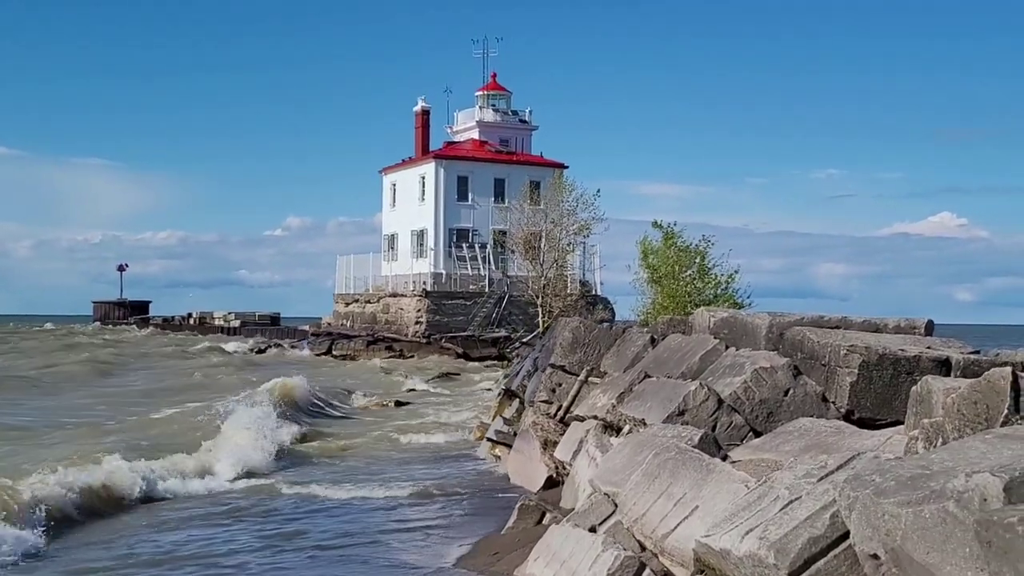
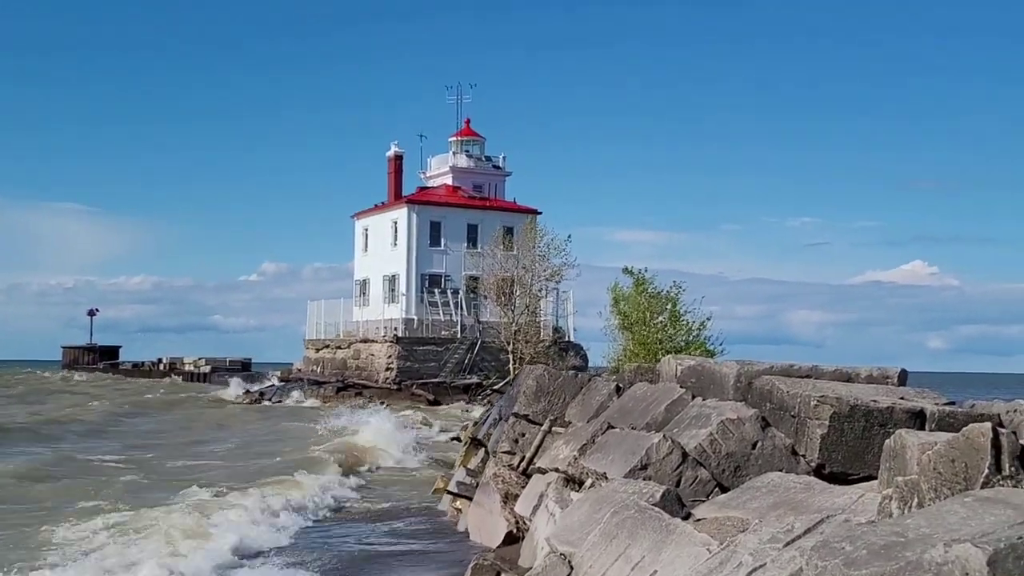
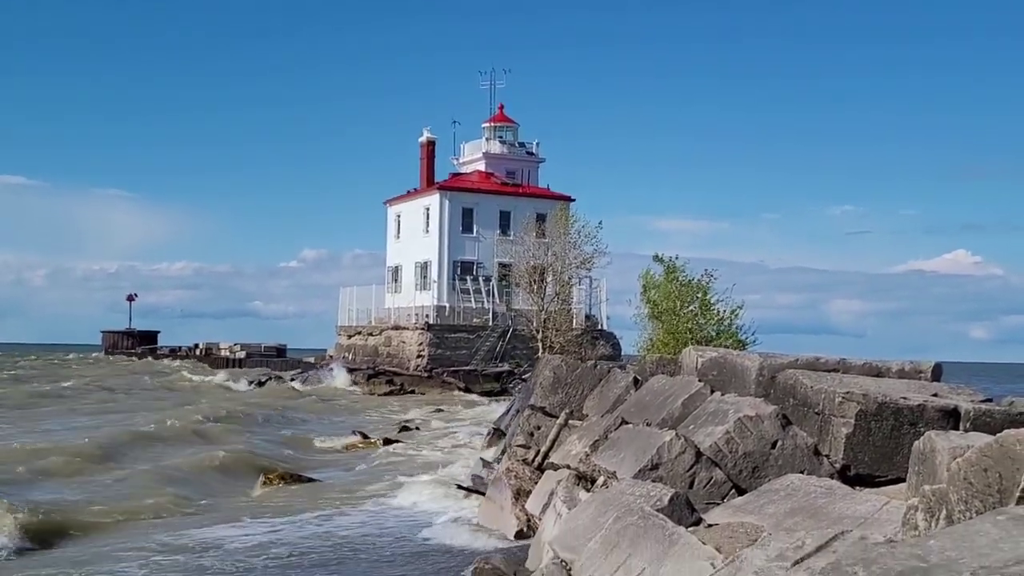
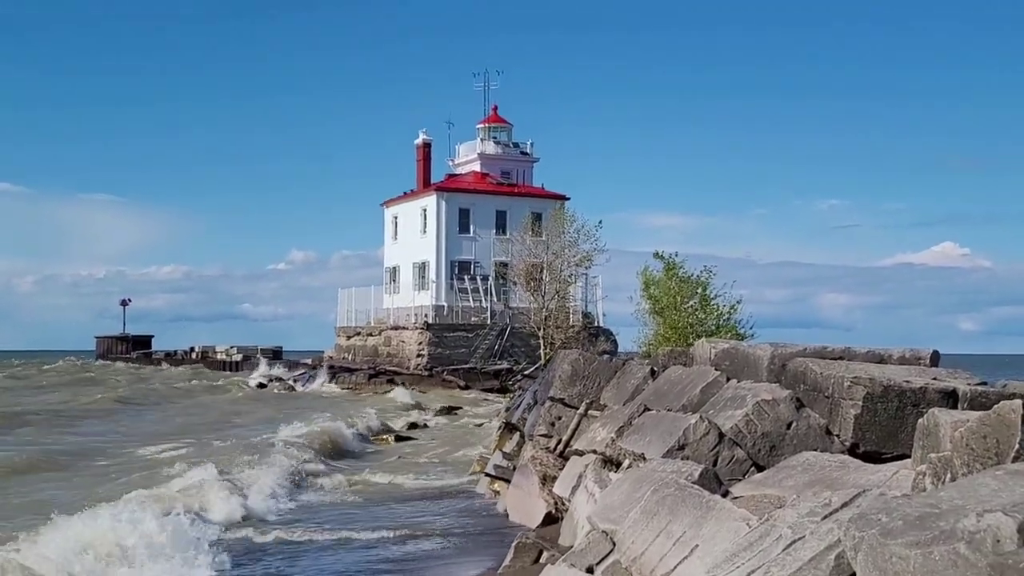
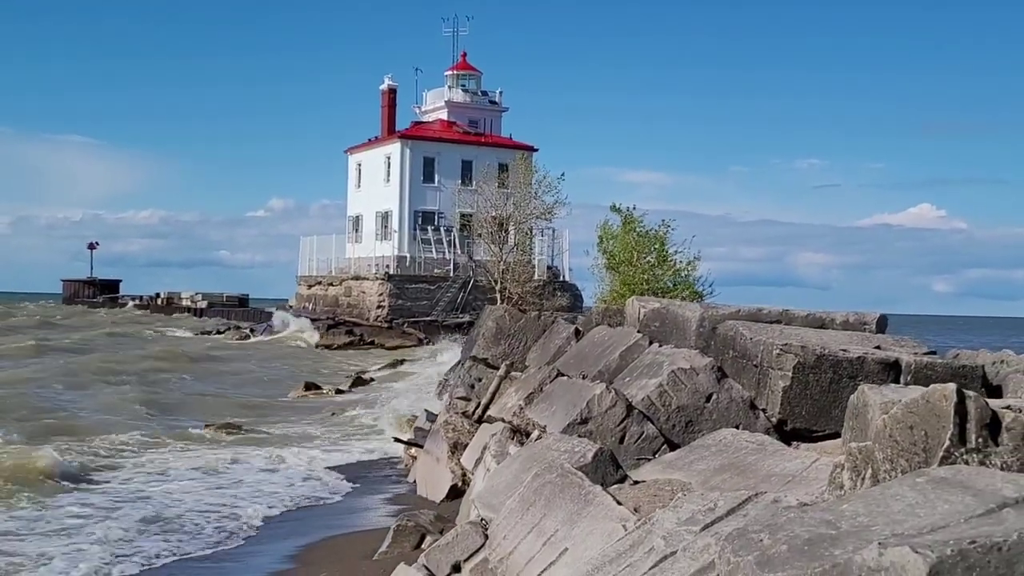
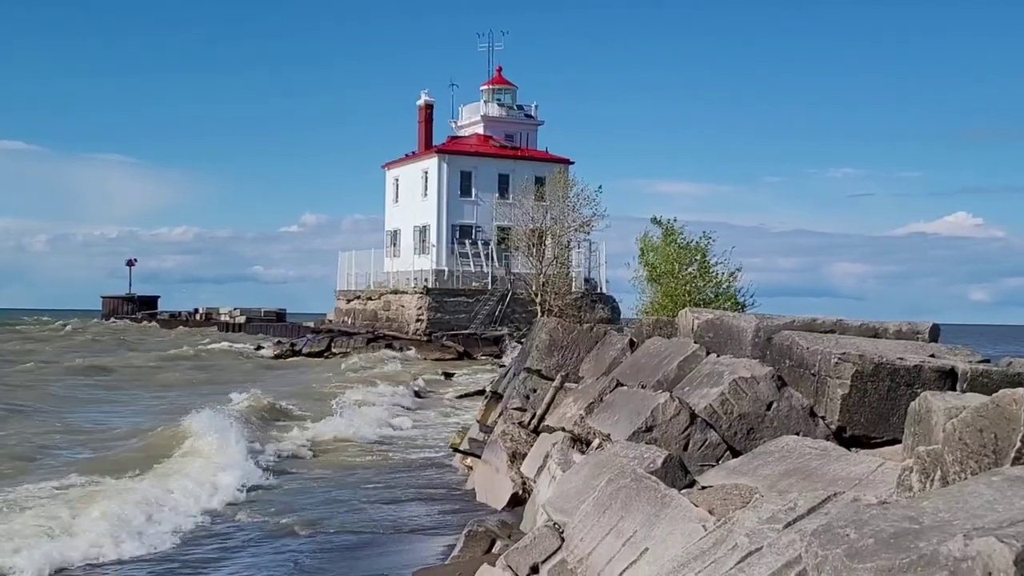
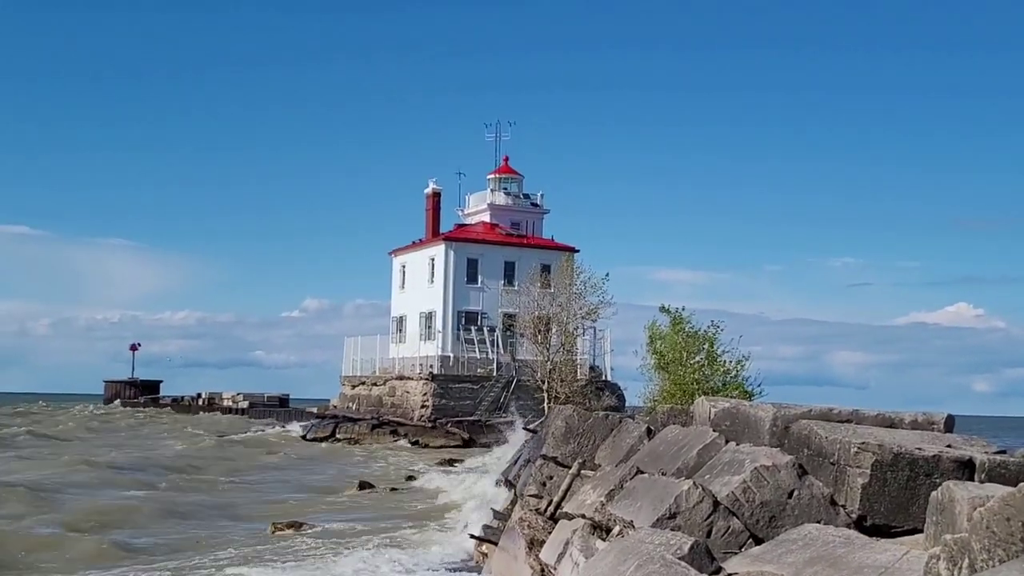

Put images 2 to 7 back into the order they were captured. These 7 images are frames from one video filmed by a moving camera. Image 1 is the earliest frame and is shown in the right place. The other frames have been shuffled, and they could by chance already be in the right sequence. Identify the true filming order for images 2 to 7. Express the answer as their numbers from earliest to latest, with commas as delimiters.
4, 2, 7, 3, 6, 5
